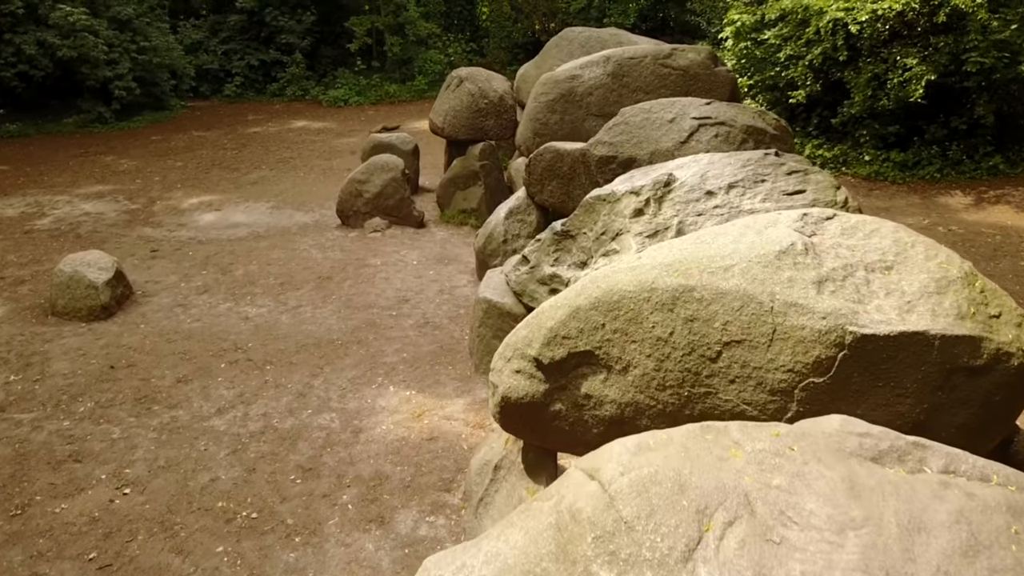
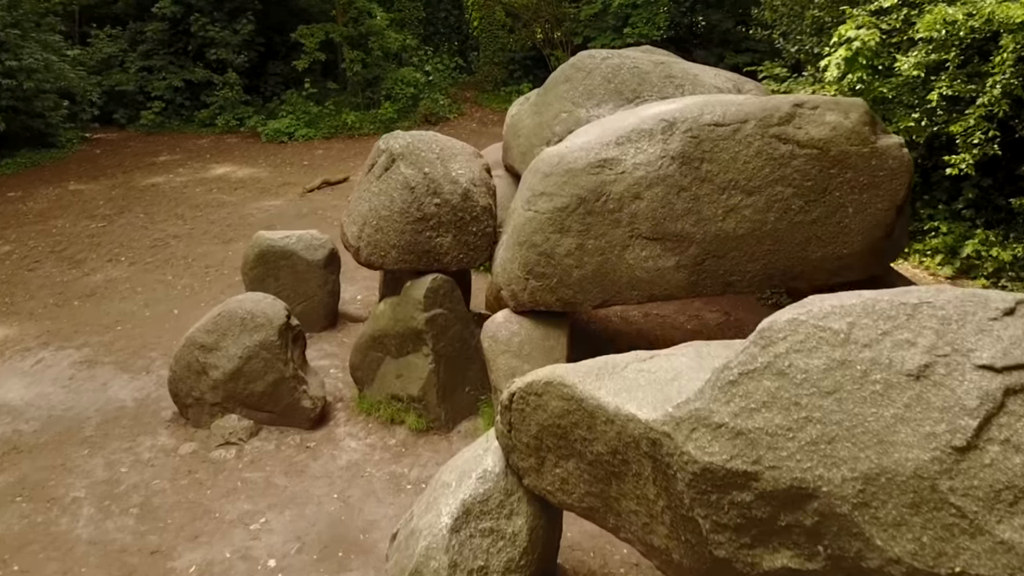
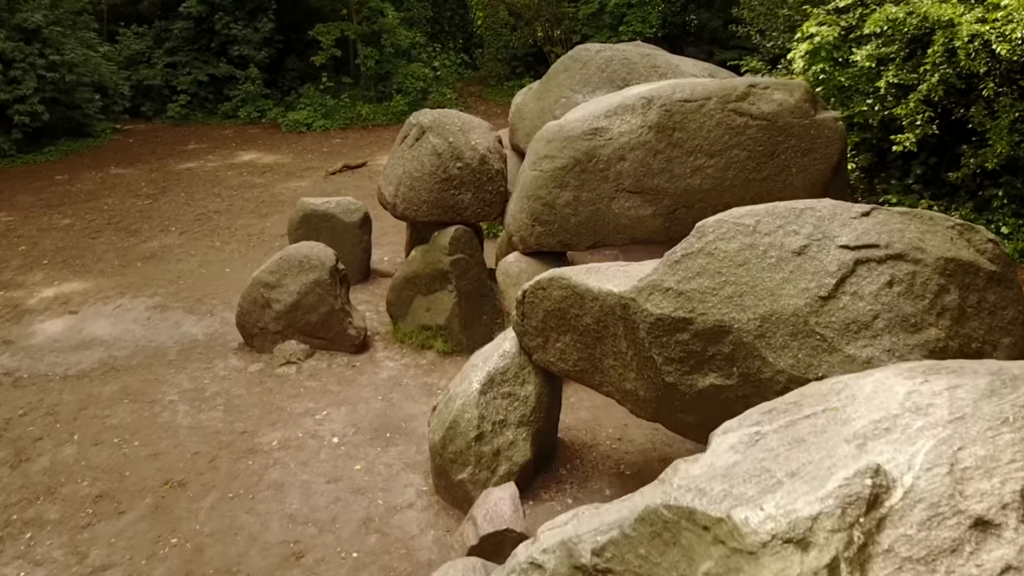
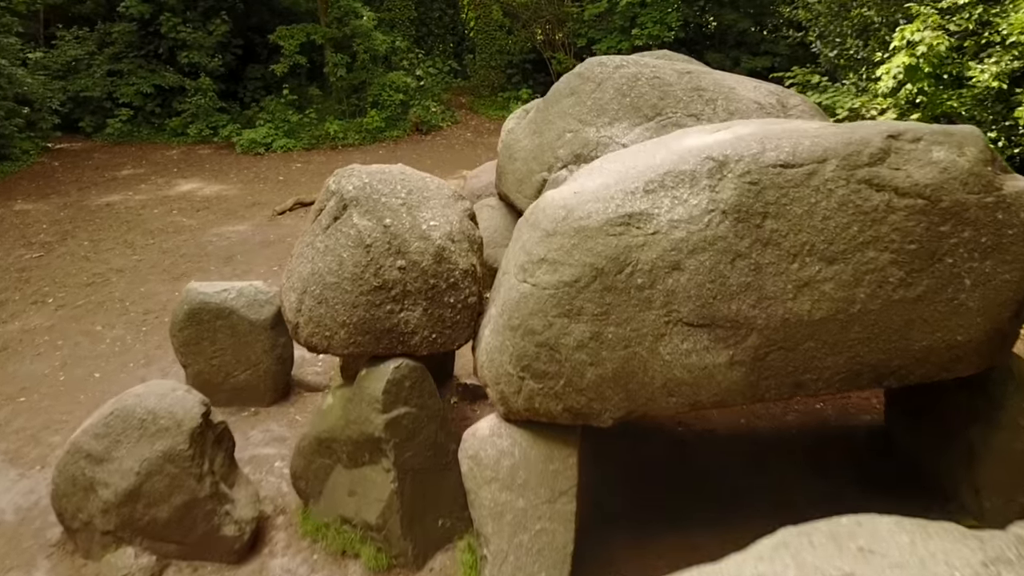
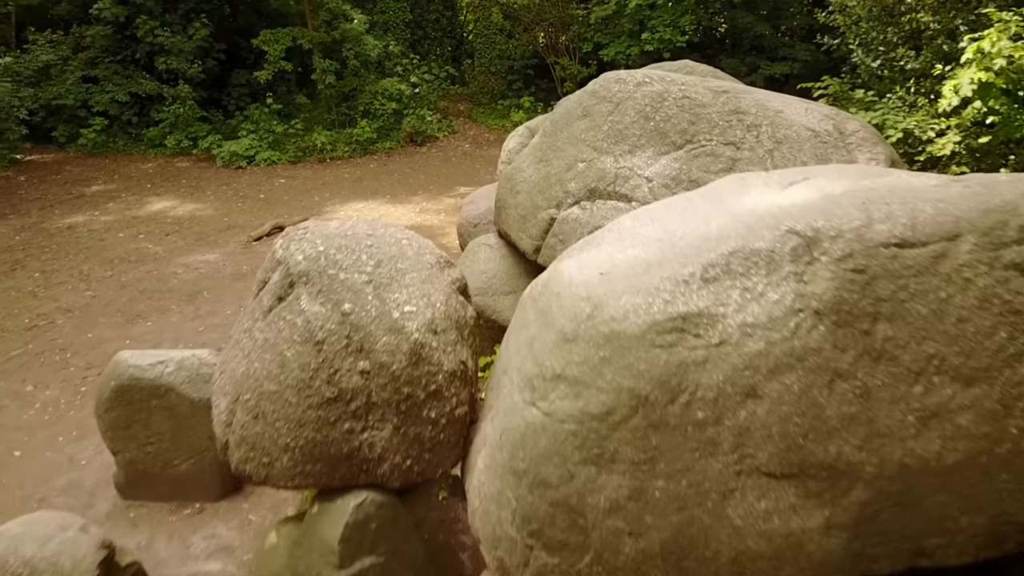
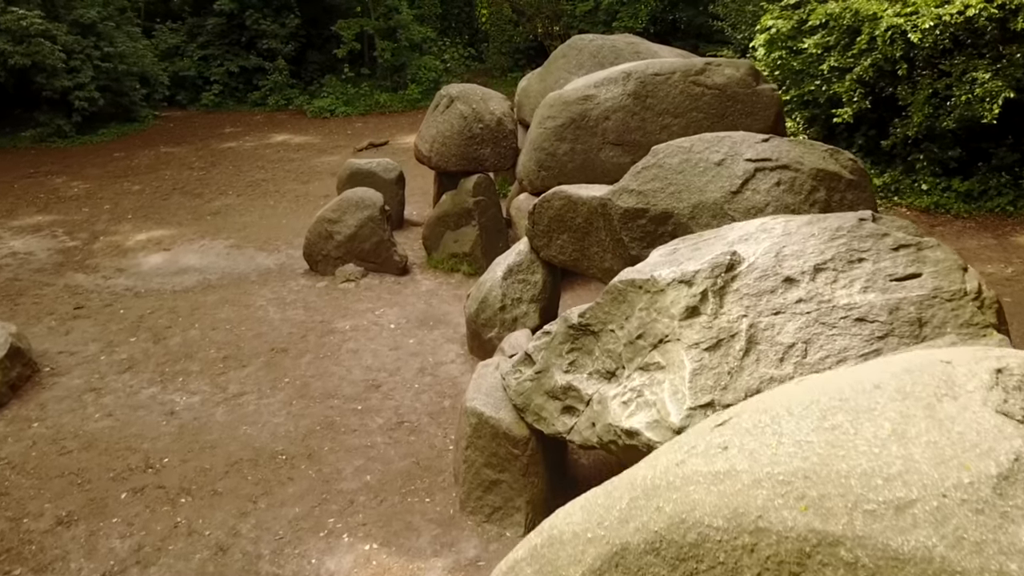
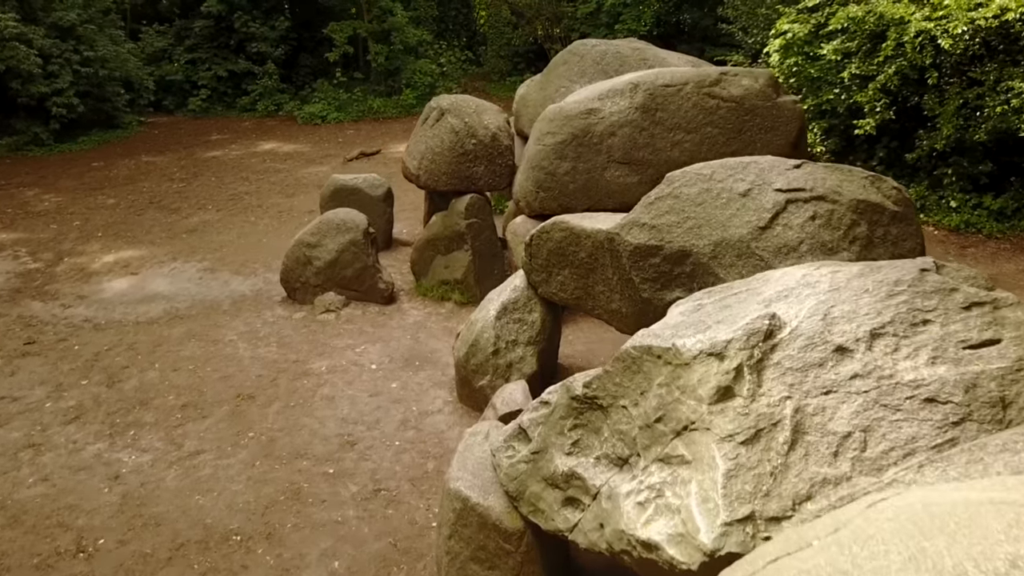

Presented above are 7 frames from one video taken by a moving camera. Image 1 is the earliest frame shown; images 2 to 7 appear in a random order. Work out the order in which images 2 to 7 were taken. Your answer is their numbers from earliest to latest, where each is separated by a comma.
6, 7, 3, 2, 4, 5
